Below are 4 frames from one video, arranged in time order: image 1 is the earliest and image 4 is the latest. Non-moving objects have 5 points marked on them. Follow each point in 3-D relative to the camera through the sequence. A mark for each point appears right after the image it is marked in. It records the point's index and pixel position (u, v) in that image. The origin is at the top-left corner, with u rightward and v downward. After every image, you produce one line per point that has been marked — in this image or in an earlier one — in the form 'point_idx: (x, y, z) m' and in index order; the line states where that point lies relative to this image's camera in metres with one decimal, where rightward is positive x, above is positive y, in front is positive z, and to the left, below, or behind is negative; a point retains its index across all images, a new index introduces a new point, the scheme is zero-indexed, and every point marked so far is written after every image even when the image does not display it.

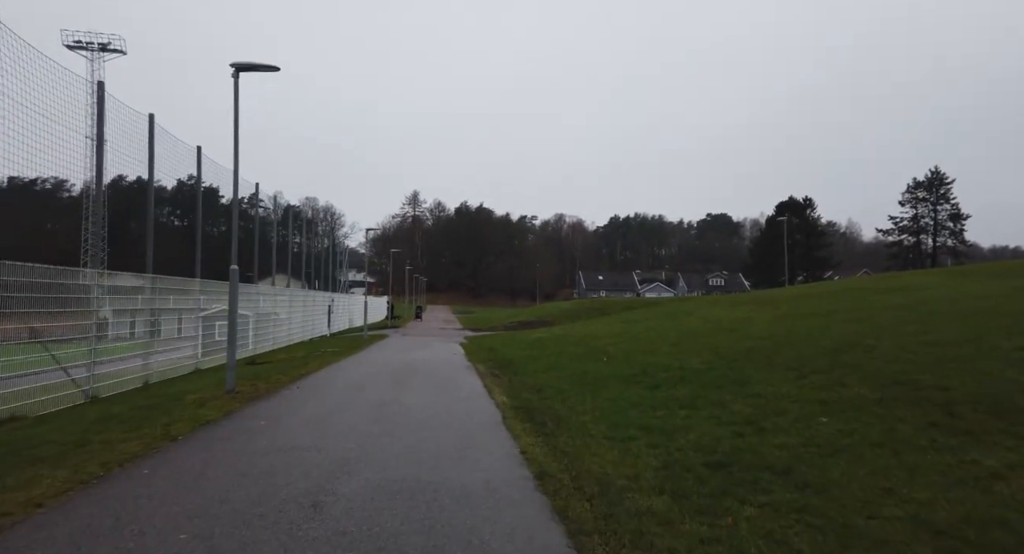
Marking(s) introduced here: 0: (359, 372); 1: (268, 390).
0: (-4.0, -2.5, +13.3) m
1: (-4.6, -2.1, +9.7) m
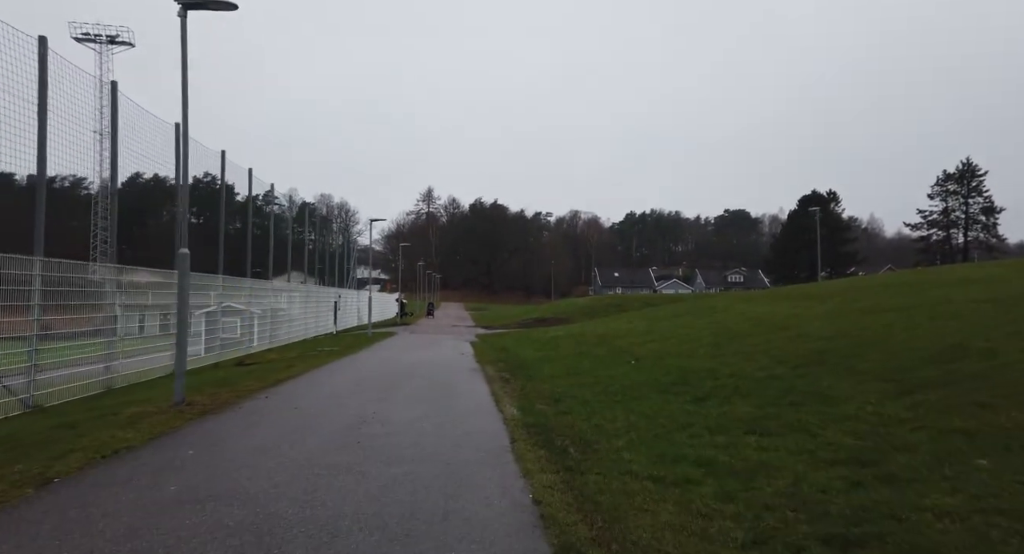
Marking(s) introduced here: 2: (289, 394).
0: (-3.7, -2.3, +11.7) m
1: (-4.5, -1.9, +8.0) m
2: (-3.8, -2.0, +8.7) m
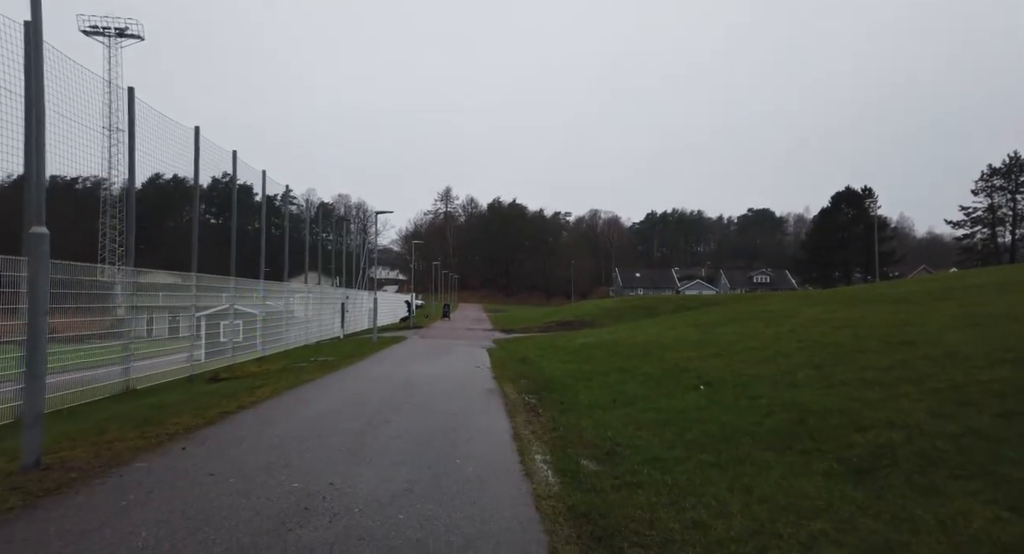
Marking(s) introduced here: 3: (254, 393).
0: (-3.2, -2.2, +9.0) m
1: (-4.1, -1.9, +5.4) m
2: (-3.4, -1.9, +6.0) m
3: (-4.9, -2.2, +9.7) m
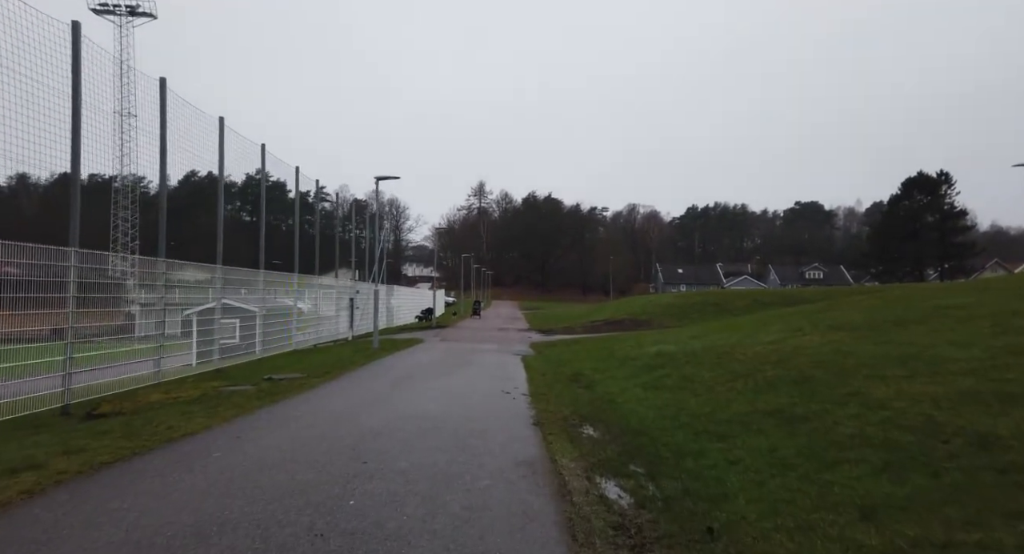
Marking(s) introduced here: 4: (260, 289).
0: (-2.7, -1.8, +3.7) m
1: (-3.8, -1.5, +0.2) m
2: (-3.1, -1.5, +0.8) m
3: (-4.4, -1.8, +4.5) m
4: (-10.7, -0.4, +19.6) m
